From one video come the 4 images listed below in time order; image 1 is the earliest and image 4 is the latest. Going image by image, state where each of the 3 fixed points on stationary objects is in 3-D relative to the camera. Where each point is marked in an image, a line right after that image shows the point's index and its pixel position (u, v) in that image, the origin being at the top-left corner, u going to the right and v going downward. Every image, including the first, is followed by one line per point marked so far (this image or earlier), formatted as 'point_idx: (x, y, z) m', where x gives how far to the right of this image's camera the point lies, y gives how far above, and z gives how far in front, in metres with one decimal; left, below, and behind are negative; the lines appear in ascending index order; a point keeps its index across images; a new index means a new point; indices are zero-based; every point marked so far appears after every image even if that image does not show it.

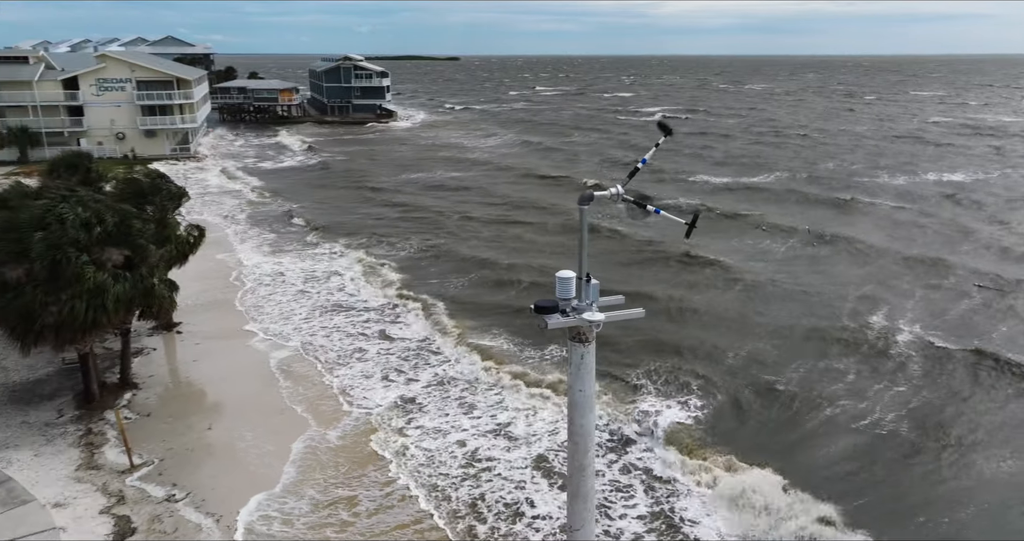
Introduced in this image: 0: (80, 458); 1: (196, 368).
0: (-8.4, -3.7, +14.1) m
1: (-8.1, -2.5, +18.2) m
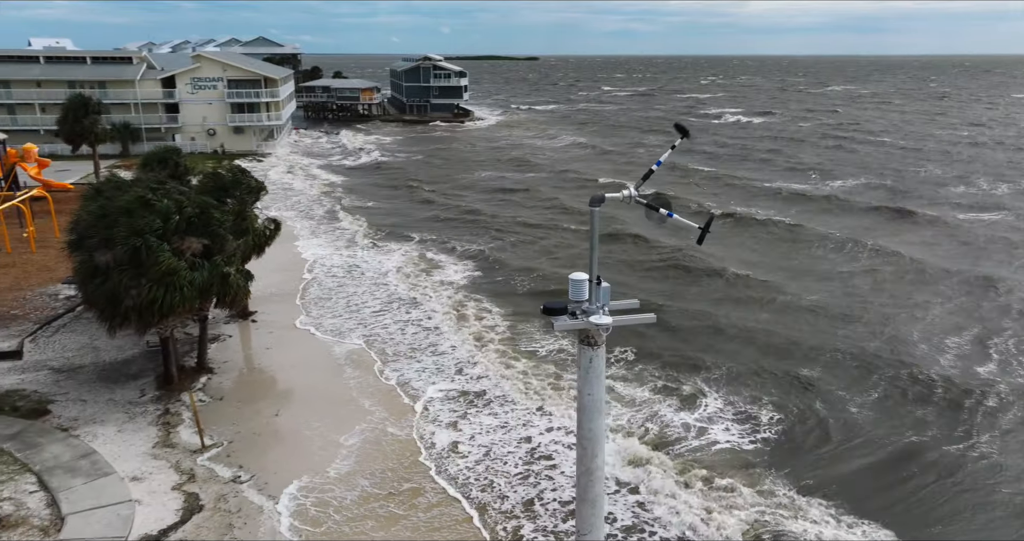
0: (-7.4, -3.5, +14.9) m
1: (-6.5, -2.3, +19.0) m
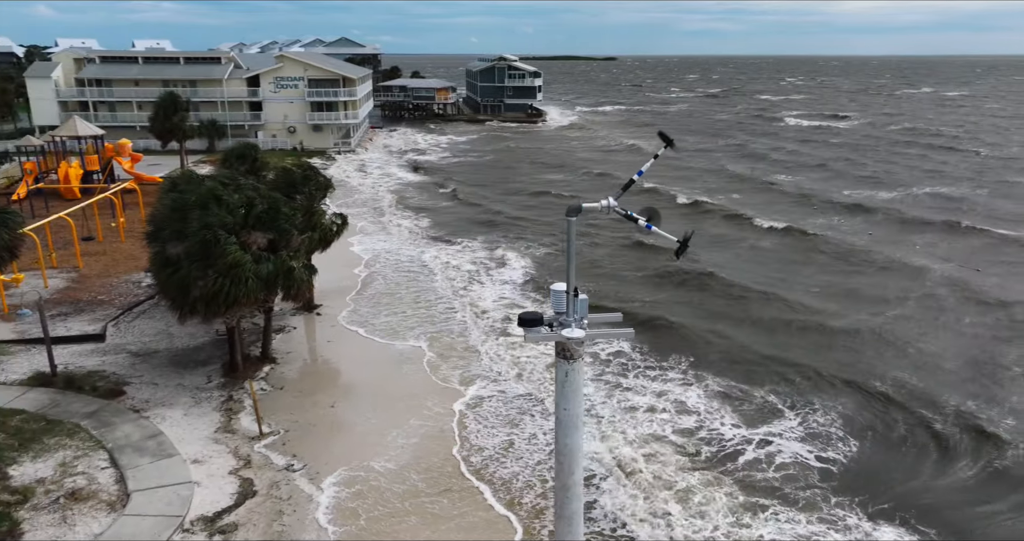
0: (-6.4, -3.3, +15.5) m
1: (-5.1, -2.1, +19.5) m
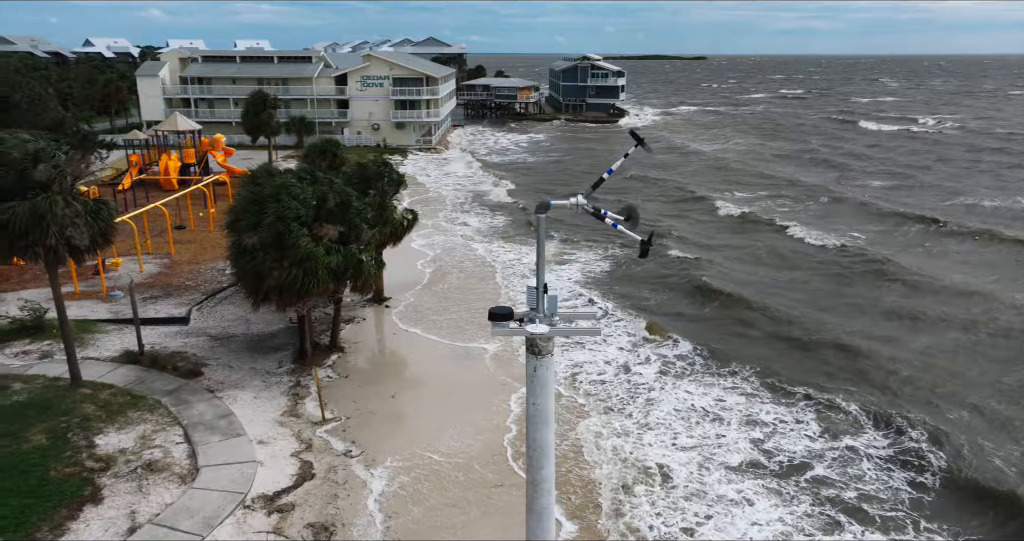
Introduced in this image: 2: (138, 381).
0: (-5.3, -3.1, +16.2) m
1: (-3.4, -1.9, +20.0) m
2: (-8.6, -2.5, +16.3) m
